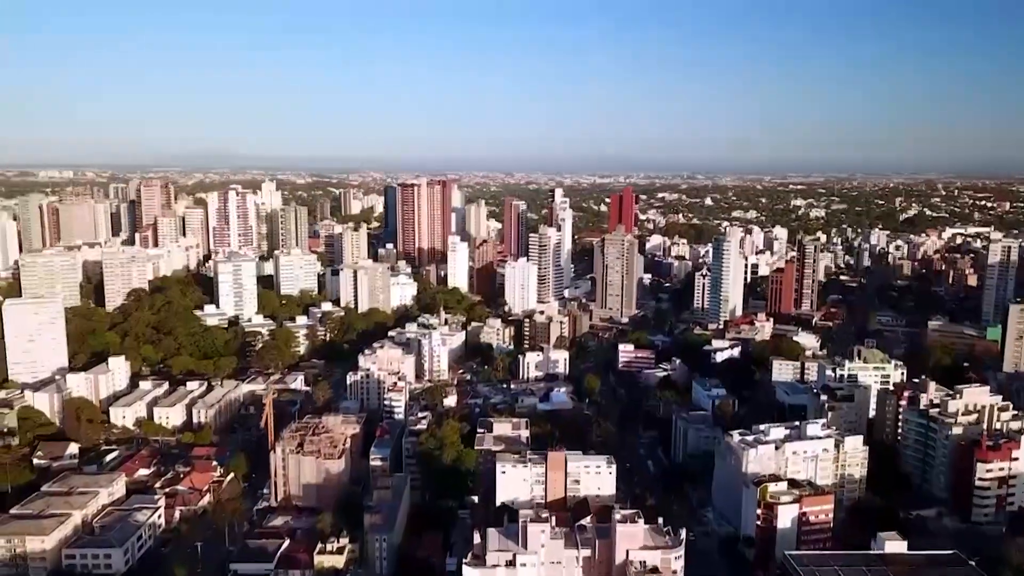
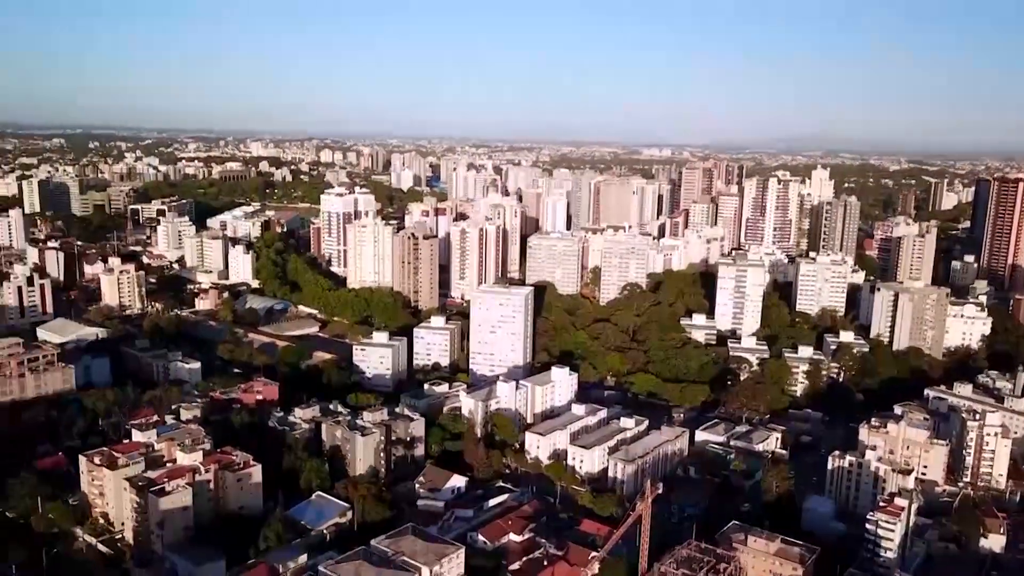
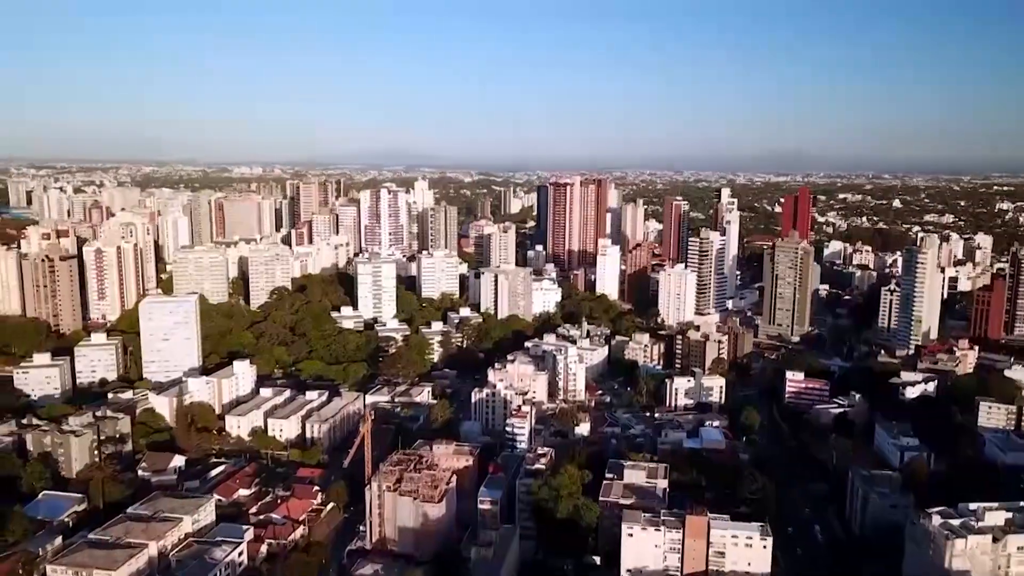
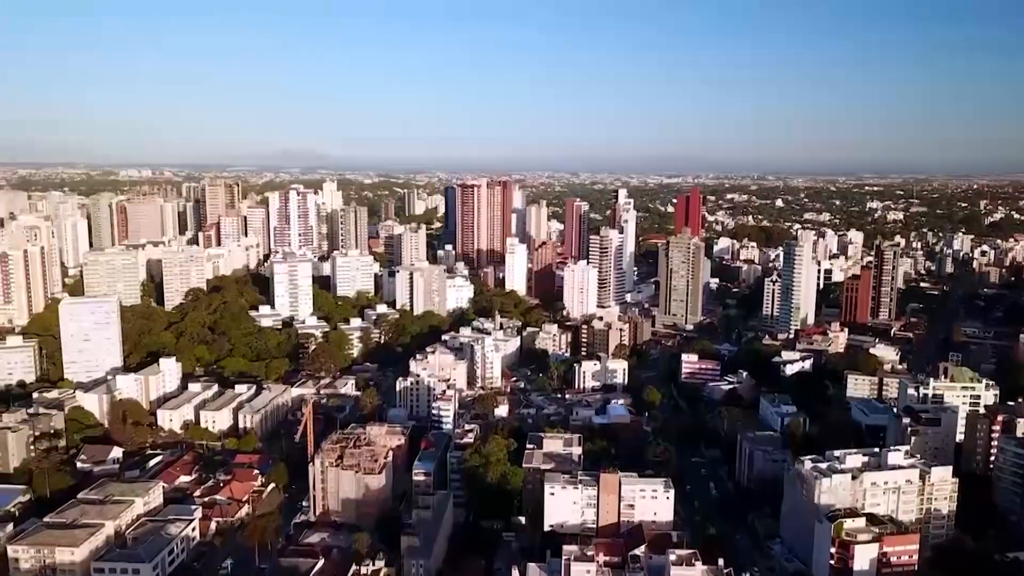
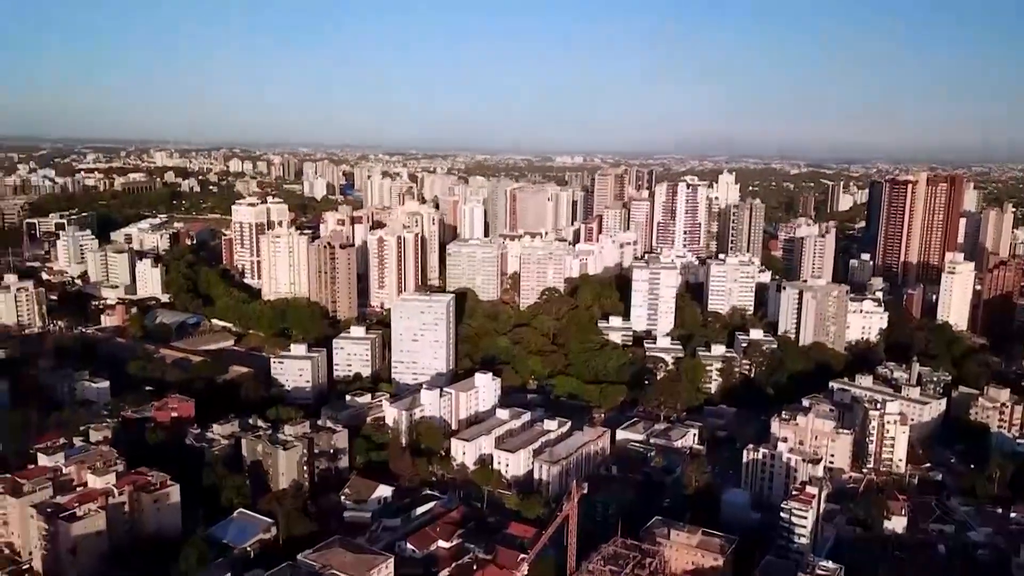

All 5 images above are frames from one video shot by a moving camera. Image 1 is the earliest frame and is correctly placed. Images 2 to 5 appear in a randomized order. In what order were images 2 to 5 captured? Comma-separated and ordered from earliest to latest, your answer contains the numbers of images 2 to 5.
4, 3, 5, 2
